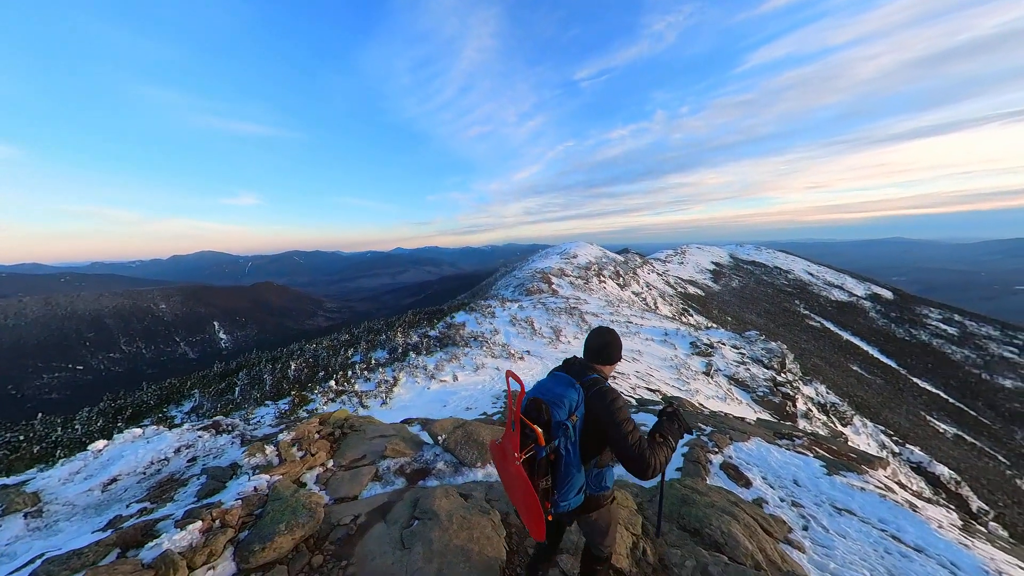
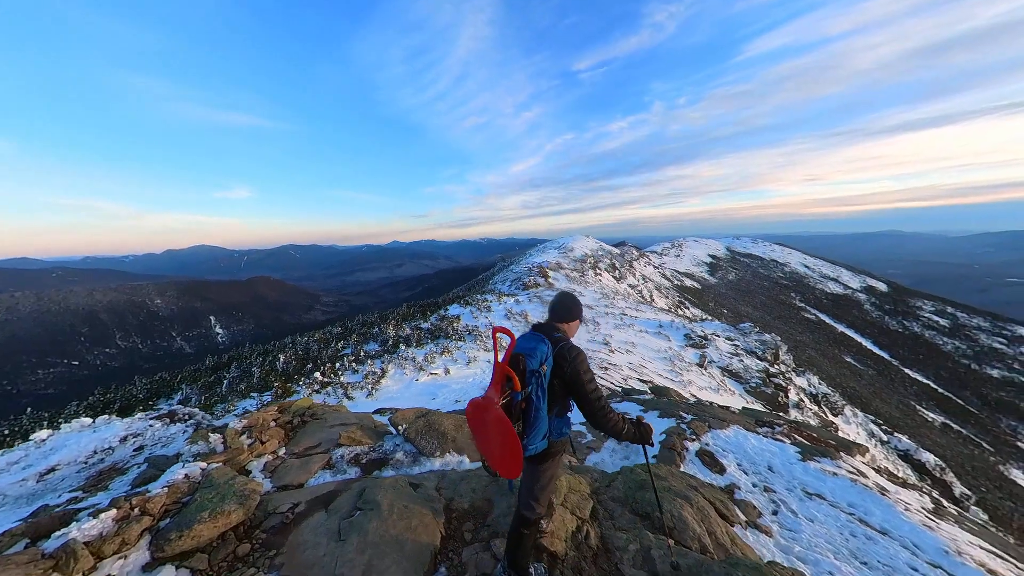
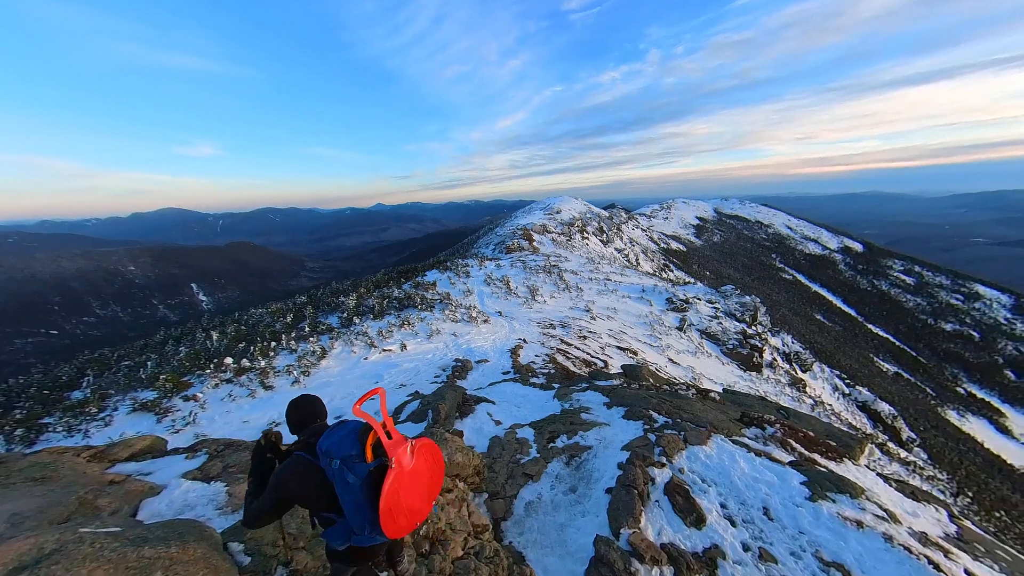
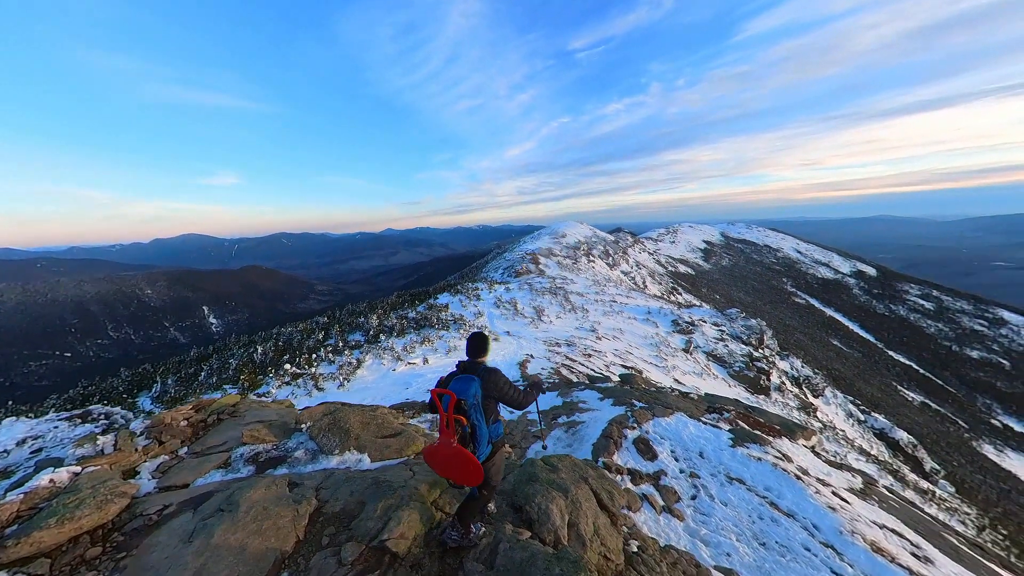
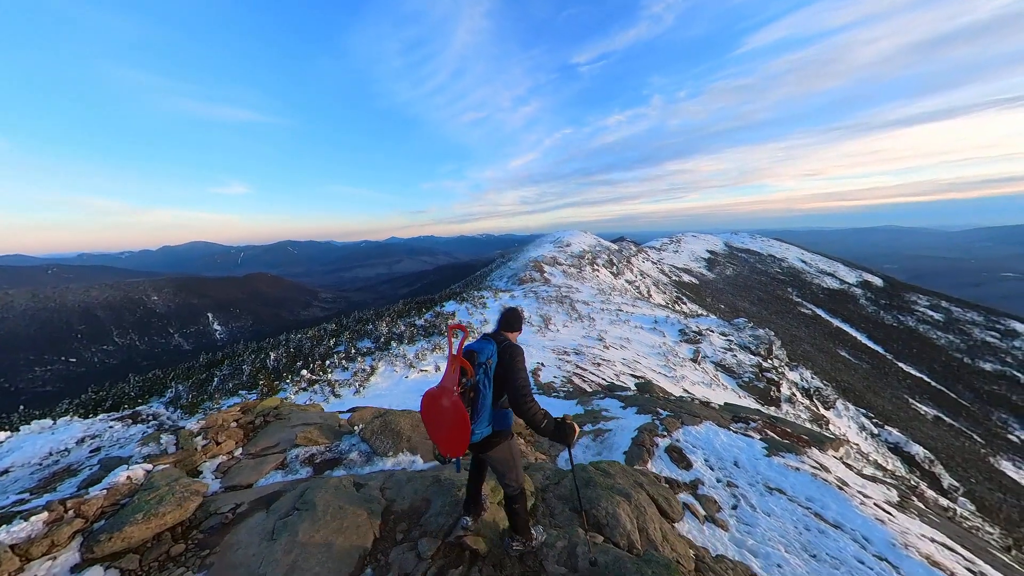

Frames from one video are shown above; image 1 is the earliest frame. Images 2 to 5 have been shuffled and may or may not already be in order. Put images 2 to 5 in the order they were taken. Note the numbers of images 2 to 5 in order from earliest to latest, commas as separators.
2, 5, 4, 3
